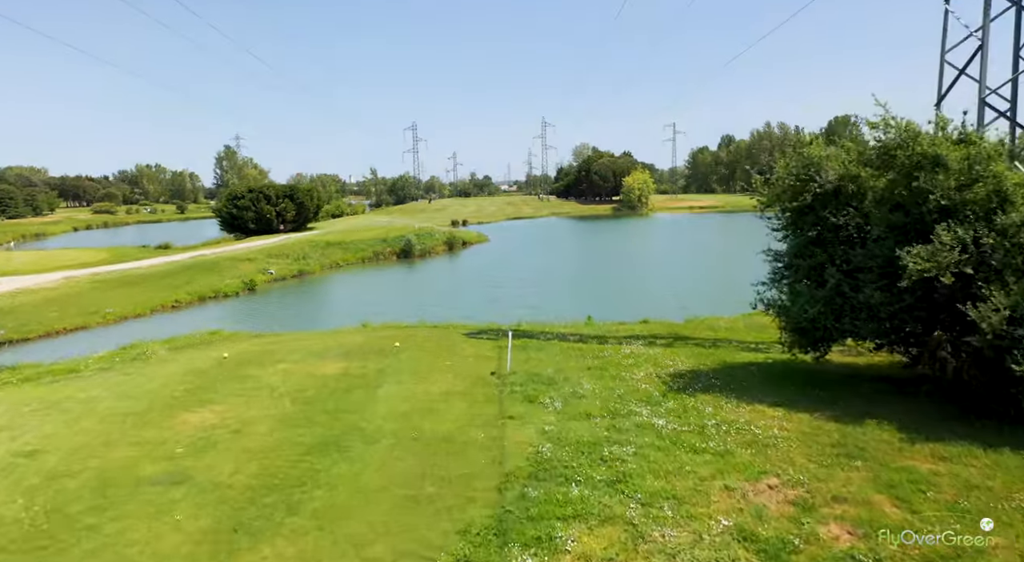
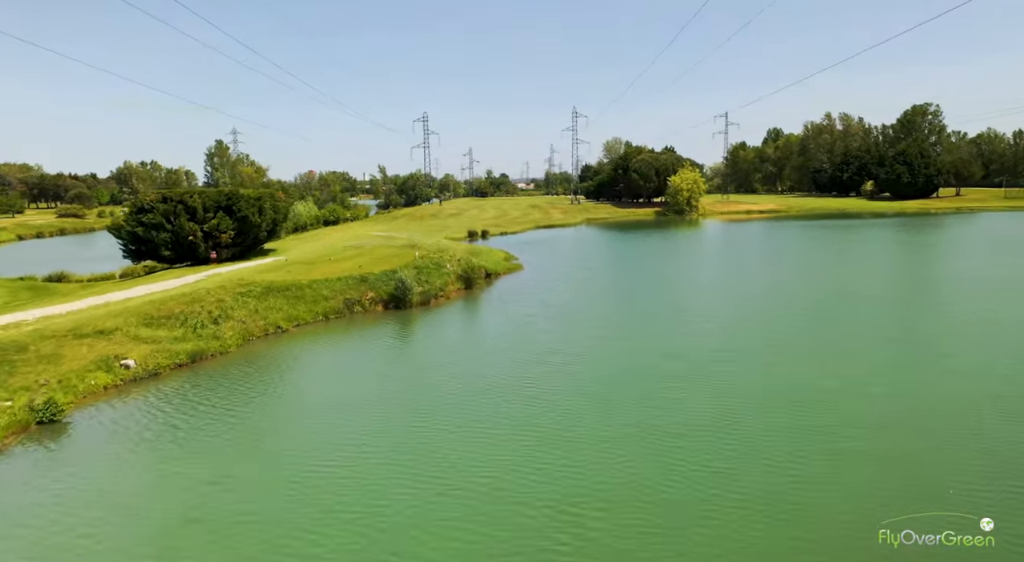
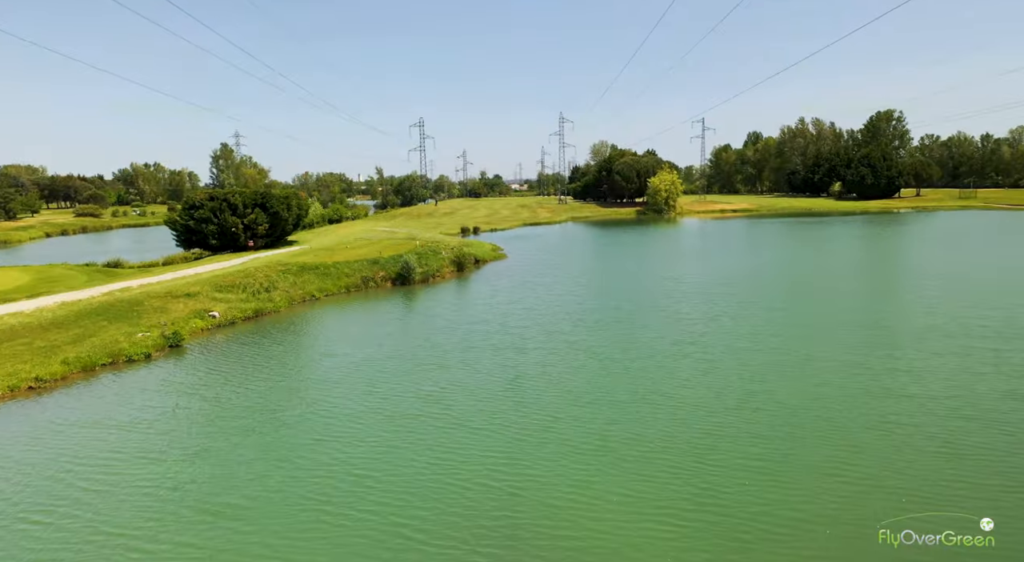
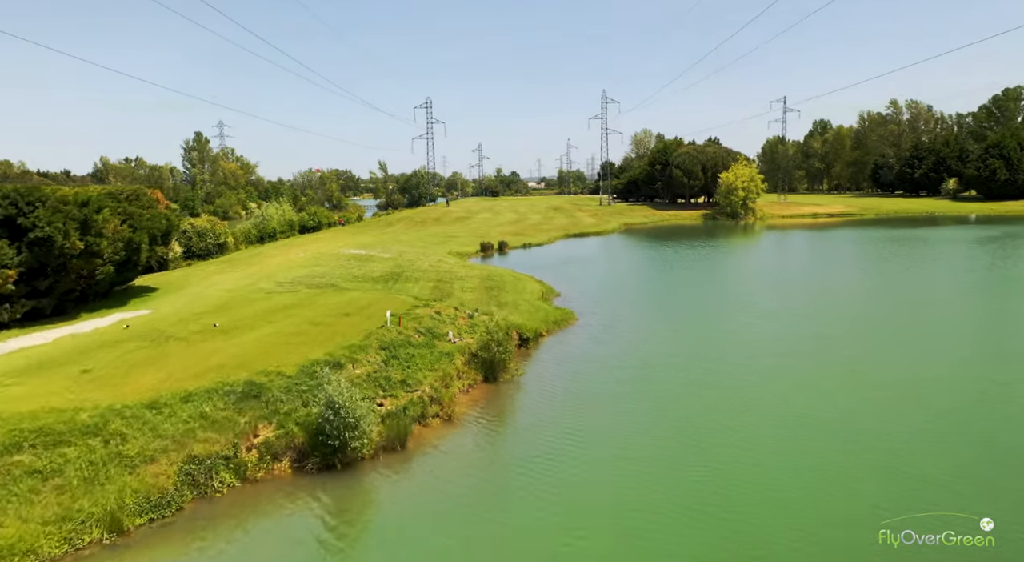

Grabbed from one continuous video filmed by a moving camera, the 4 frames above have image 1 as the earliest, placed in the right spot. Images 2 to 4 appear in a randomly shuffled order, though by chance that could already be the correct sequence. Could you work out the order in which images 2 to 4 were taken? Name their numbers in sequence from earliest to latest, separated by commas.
3, 2, 4
